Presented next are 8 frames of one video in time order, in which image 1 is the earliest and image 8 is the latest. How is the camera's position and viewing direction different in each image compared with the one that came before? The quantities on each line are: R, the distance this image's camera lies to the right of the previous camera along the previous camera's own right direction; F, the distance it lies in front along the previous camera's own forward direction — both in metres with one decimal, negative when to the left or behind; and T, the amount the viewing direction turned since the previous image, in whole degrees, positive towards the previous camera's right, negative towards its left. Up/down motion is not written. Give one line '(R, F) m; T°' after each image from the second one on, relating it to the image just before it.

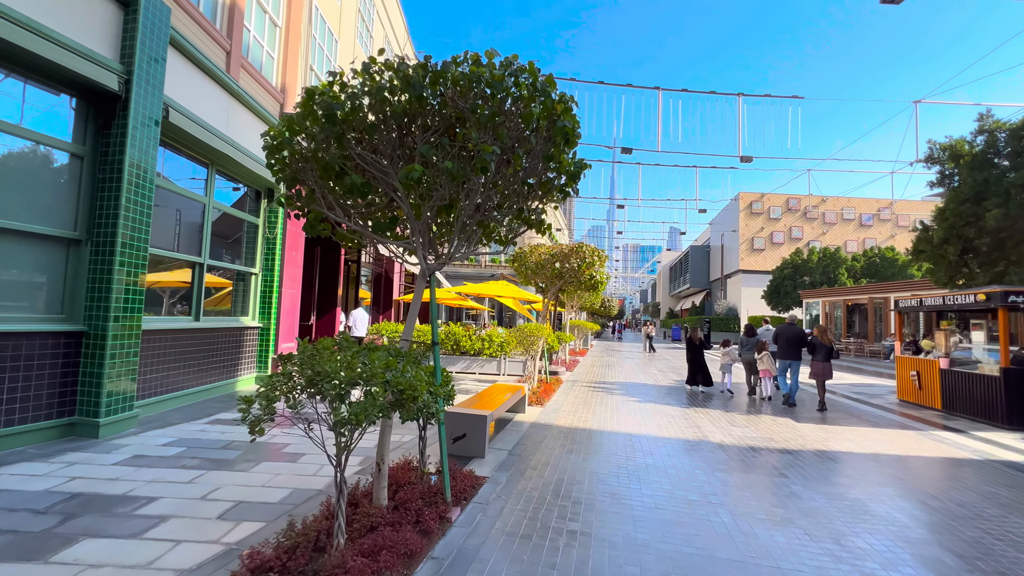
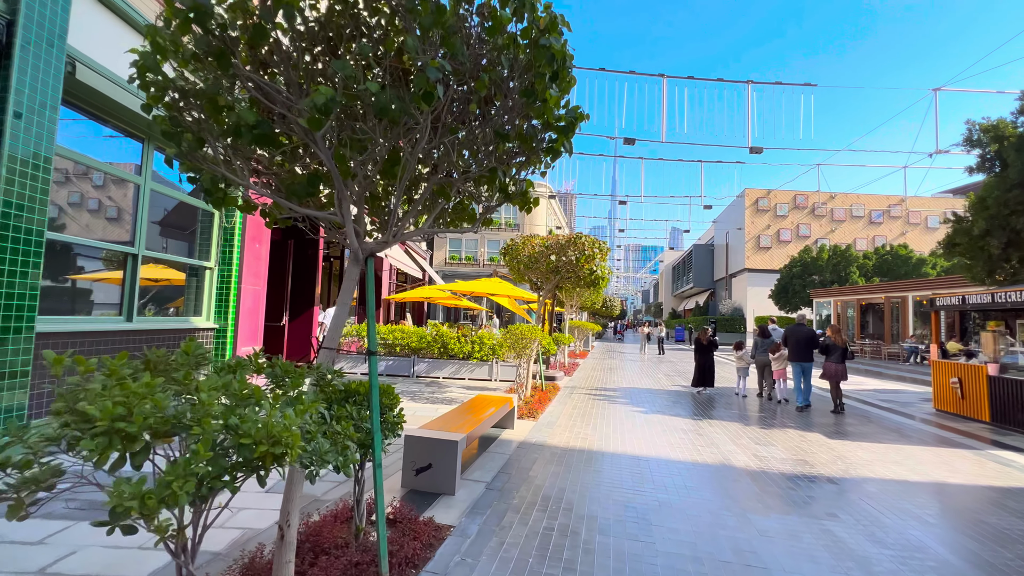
(+0.2, +1.1) m; 0°
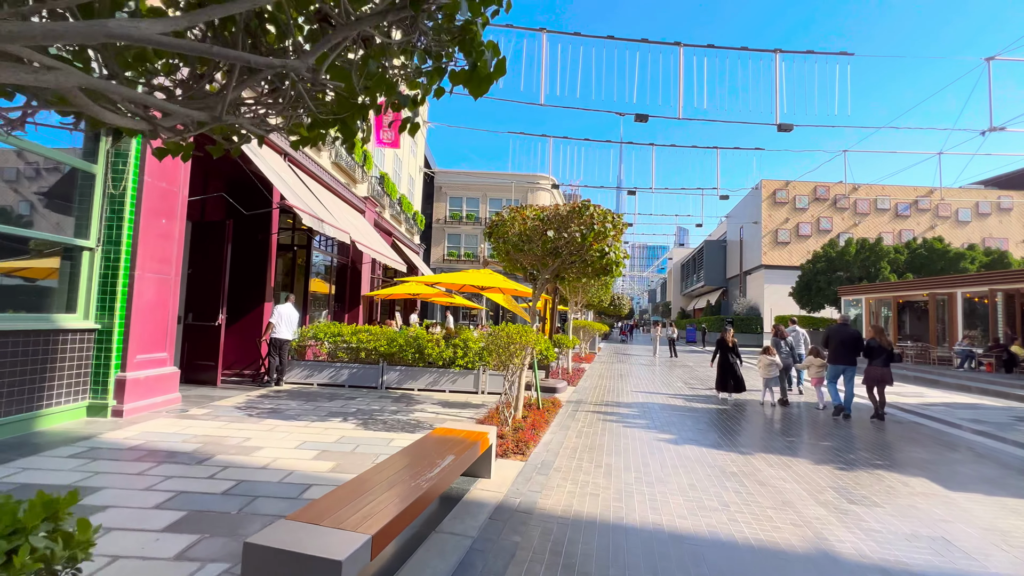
(+0.3, +2.2) m; -1°
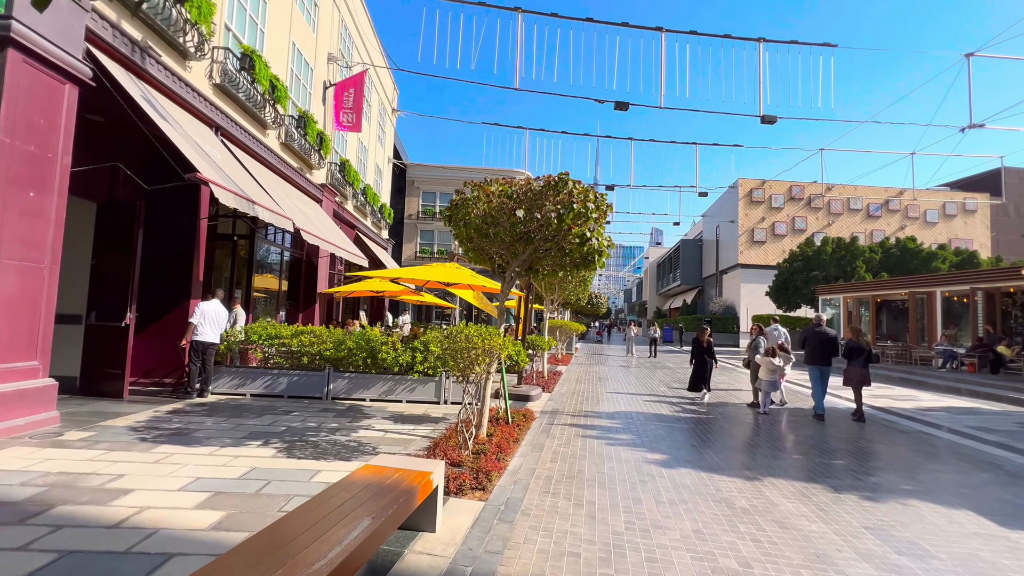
(+0.2, +1.2) m; +3°
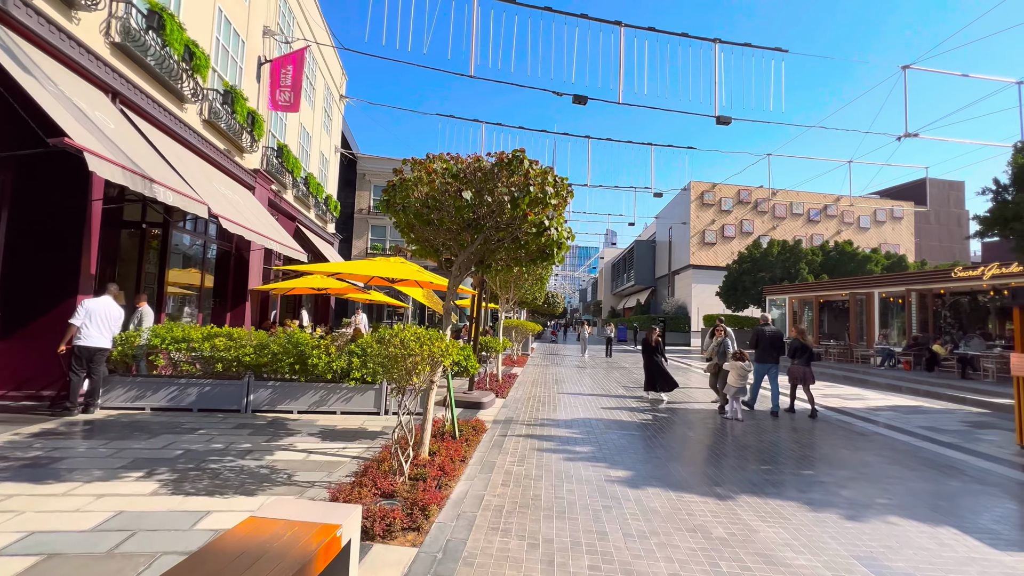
(+0.1, +0.8) m; +5°
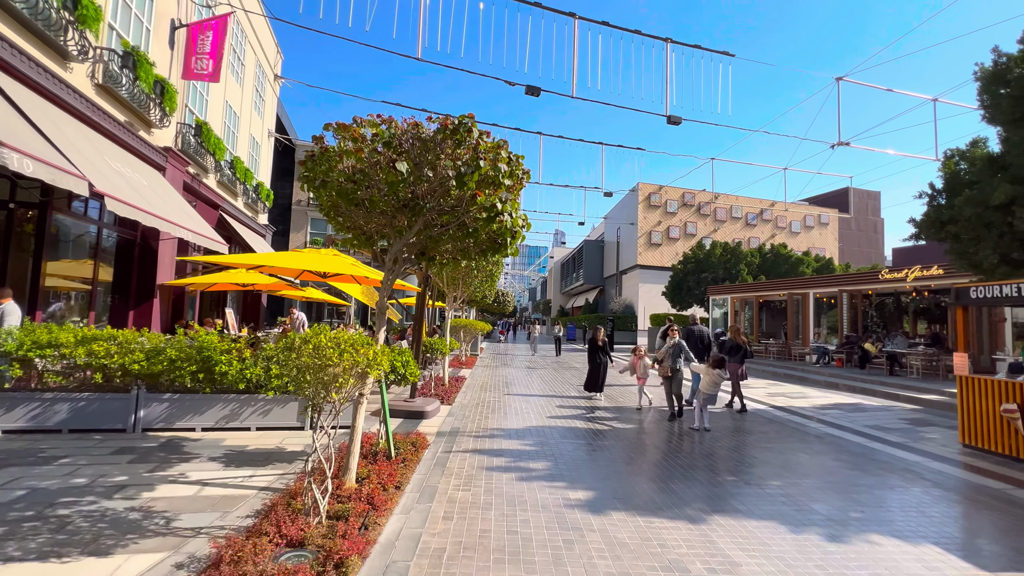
(0.0, +0.7) m; +6°
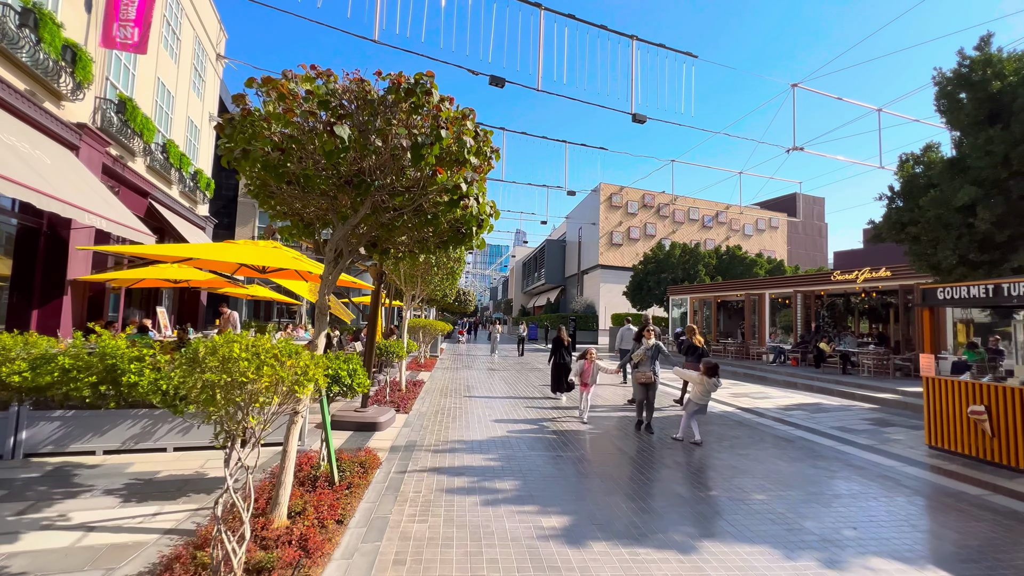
(0.0, +0.6) m; +5°
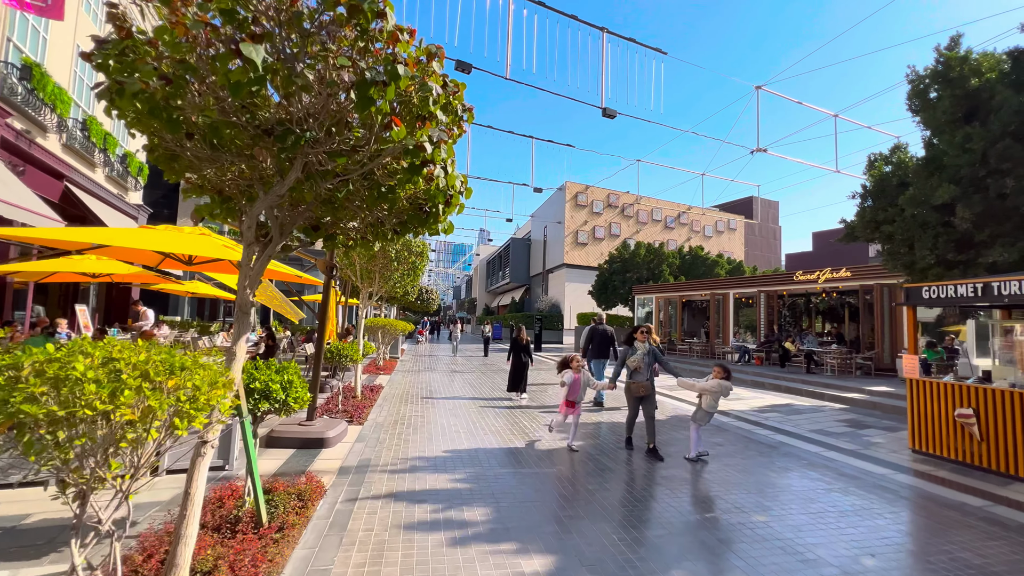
(-0.1, +0.8) m; +5°
